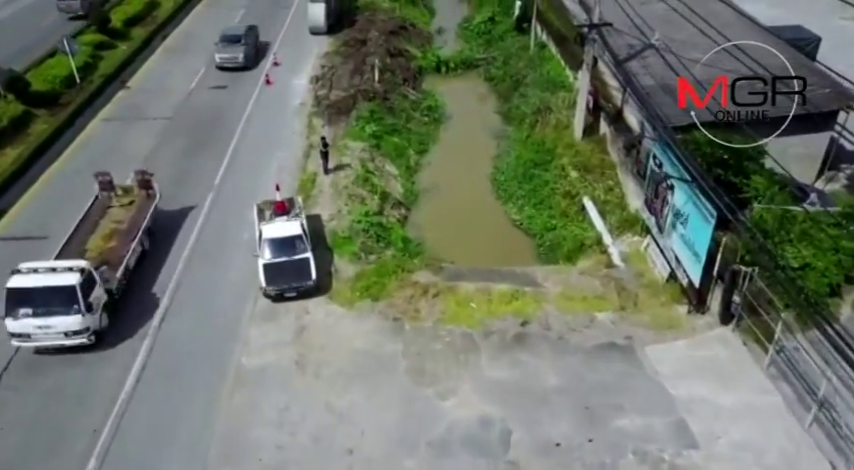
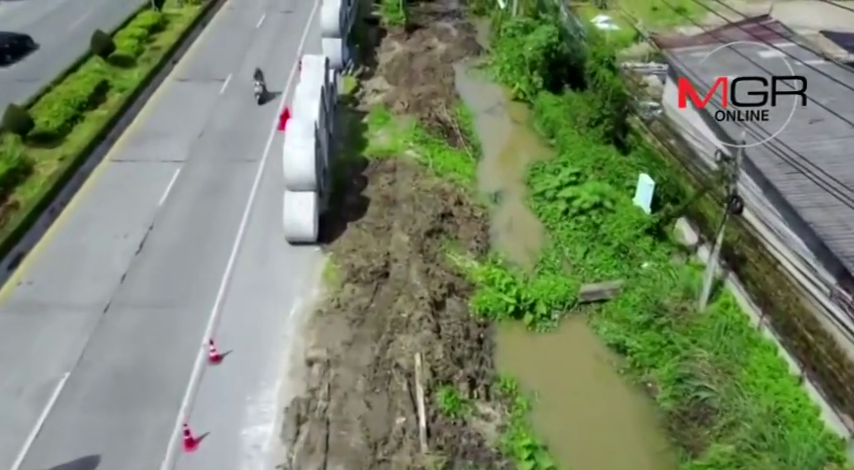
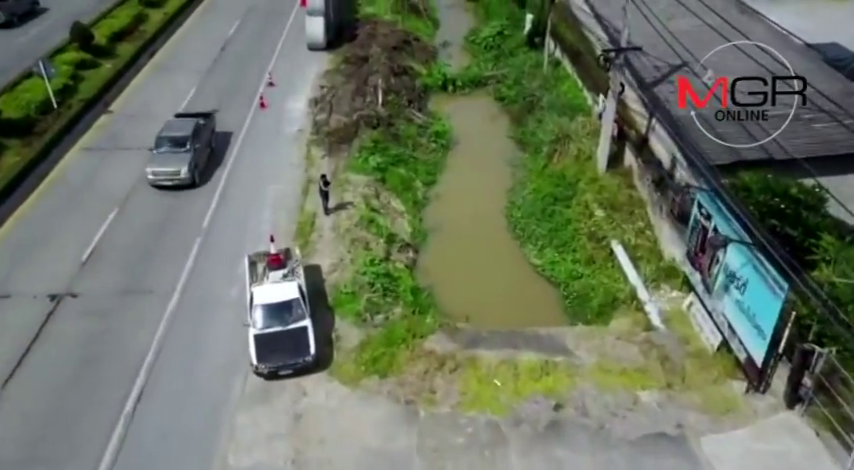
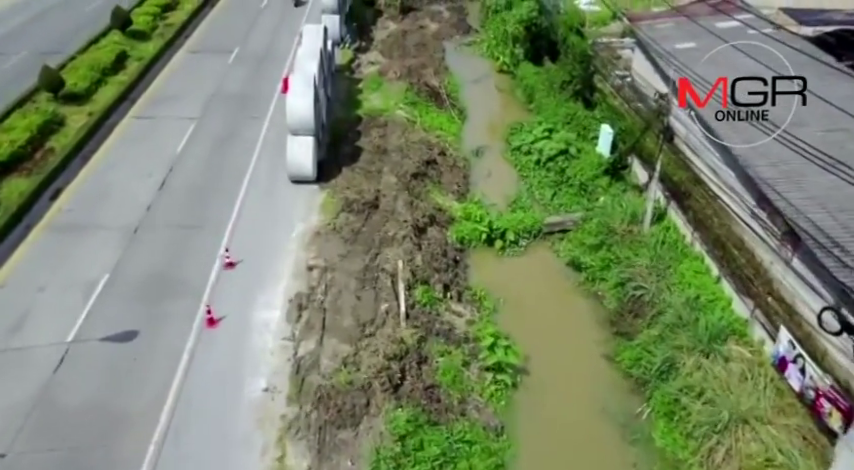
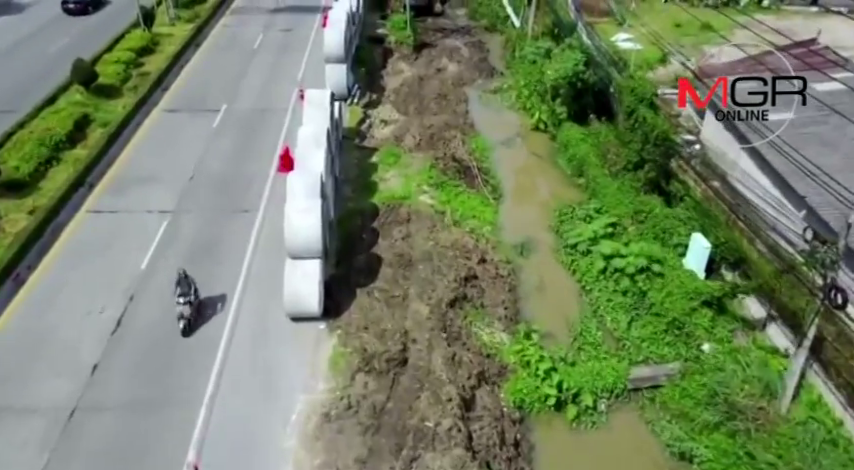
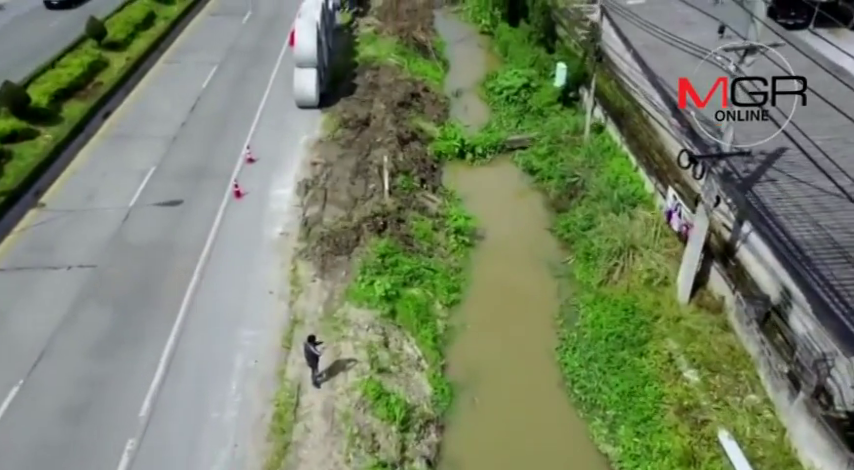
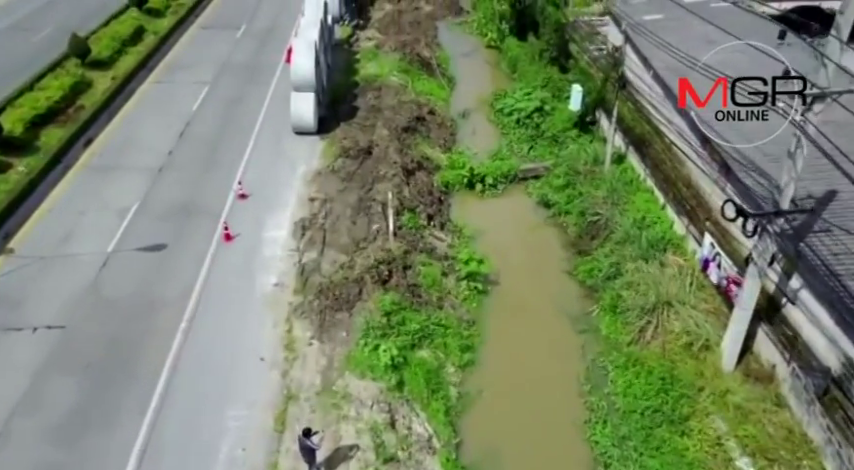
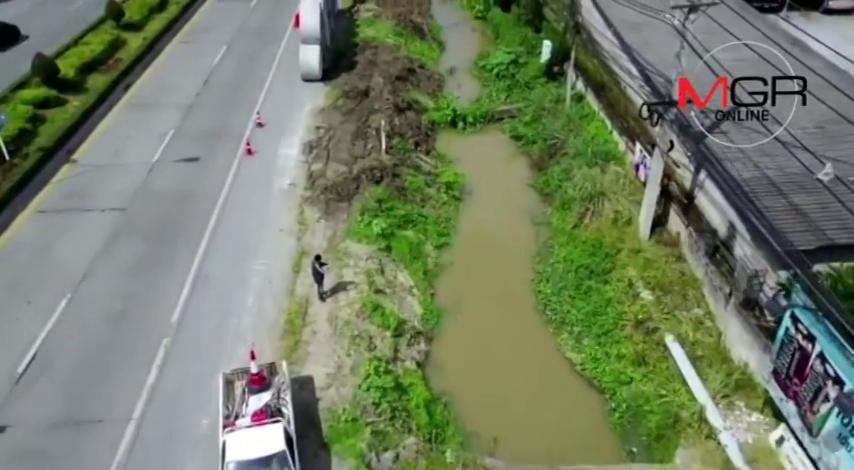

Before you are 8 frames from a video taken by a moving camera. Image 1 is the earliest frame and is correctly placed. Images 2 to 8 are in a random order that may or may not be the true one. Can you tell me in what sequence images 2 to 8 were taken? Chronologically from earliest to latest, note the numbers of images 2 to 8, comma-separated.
3, 8, 6, 7, 4, 2, 5
